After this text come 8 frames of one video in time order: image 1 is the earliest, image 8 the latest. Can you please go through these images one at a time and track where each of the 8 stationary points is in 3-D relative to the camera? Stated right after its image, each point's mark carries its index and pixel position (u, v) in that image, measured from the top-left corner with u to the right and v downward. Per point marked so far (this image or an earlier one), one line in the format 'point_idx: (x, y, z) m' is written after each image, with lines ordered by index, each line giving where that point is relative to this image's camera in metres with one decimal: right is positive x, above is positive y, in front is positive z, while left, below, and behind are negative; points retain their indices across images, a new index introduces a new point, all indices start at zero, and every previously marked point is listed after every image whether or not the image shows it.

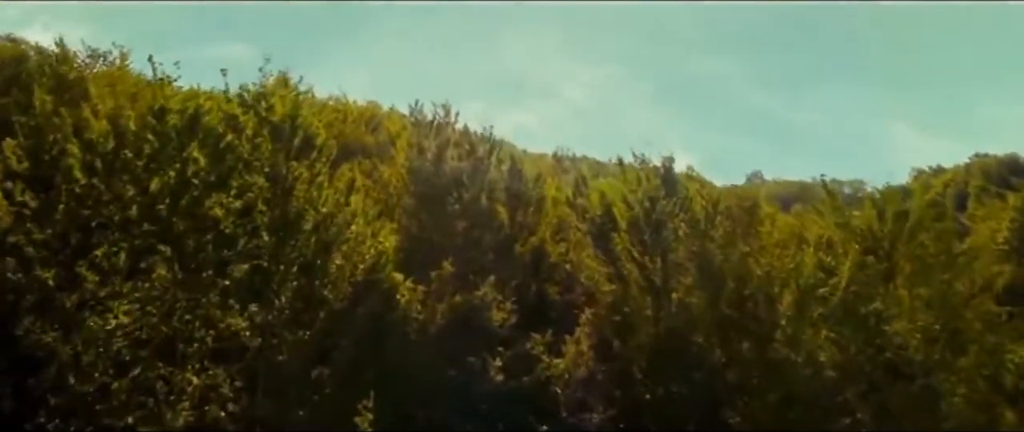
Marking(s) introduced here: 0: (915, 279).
0: (+7.5, -1.2, +16.9) m
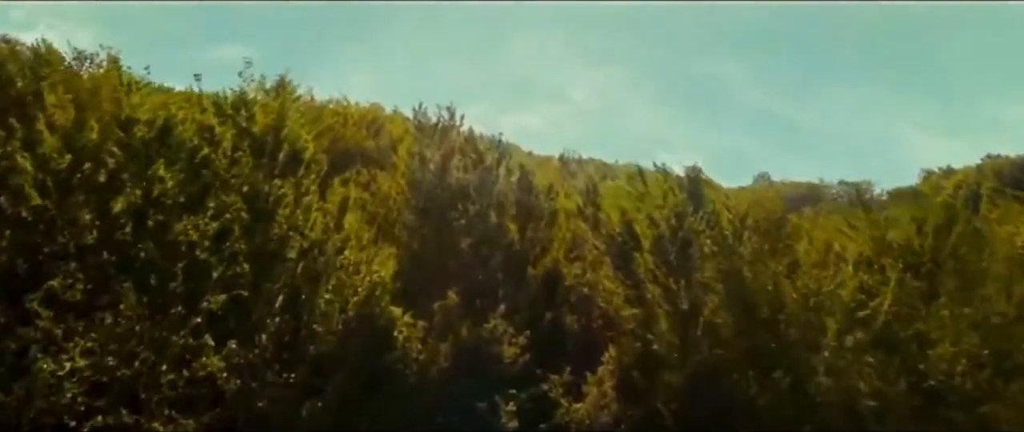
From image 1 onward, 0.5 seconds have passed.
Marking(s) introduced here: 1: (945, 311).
0: (+7.7, -1.4, +15.8) m
1: (+7.3, -1.6, +15.6) m
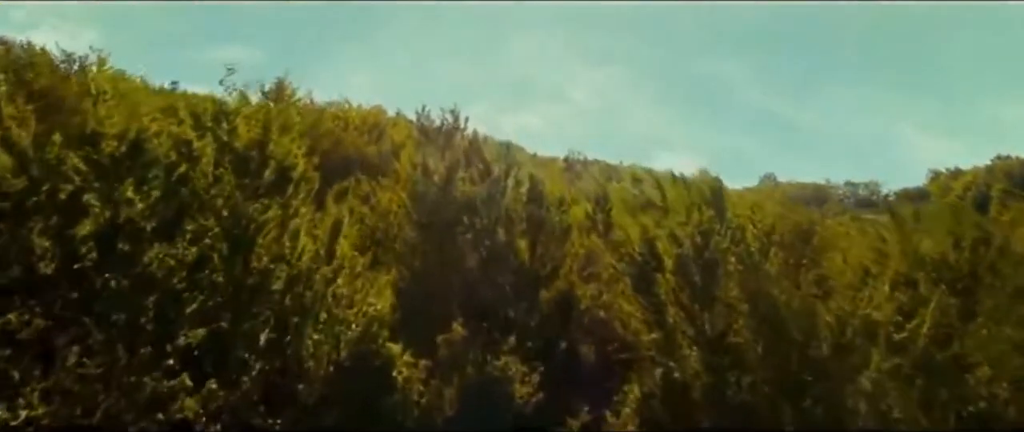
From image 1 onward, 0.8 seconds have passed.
0: (+7.8, -1.6, +15.0) m
1: (+7.4, -1.8, +14.8) m
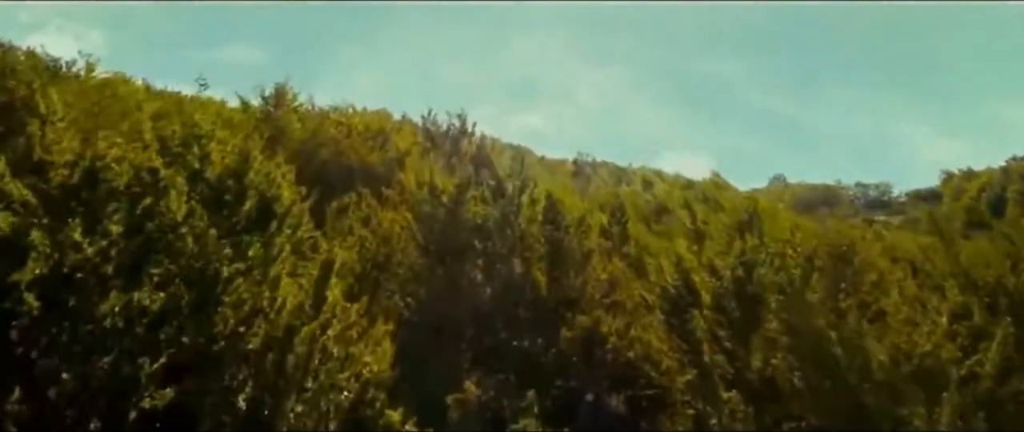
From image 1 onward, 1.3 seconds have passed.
0: (+8.0, -1.8, +13.9) m
1: (+7.6, -2.0, +13.7) m
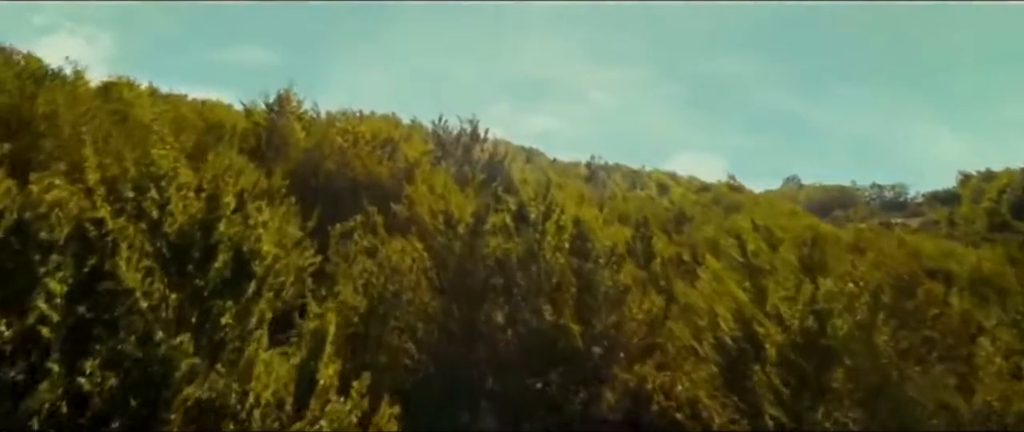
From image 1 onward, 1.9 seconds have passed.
0: (+8.3, -2.1, +12.6) m
1: (+7.9, -2.3, +12.4) m
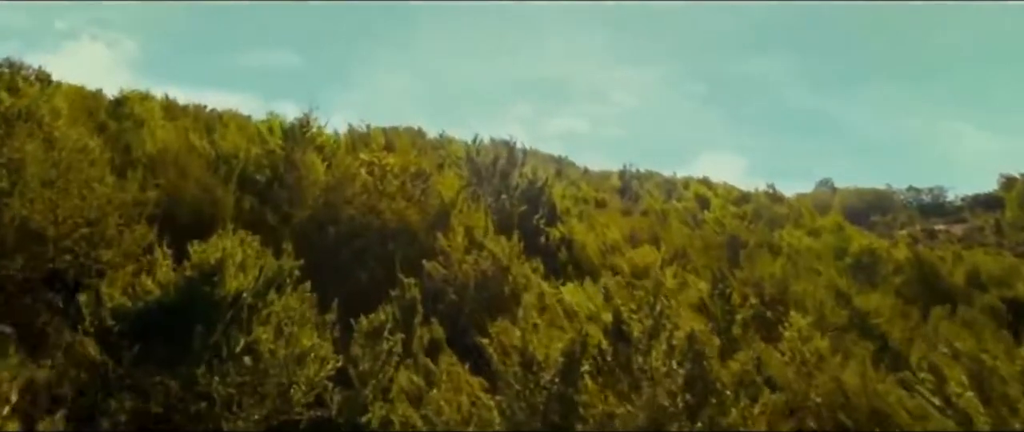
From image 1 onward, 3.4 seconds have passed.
0: (+9.1, -2.9, +9.8) m
1: (+8.7, -3.2, +9.6) m
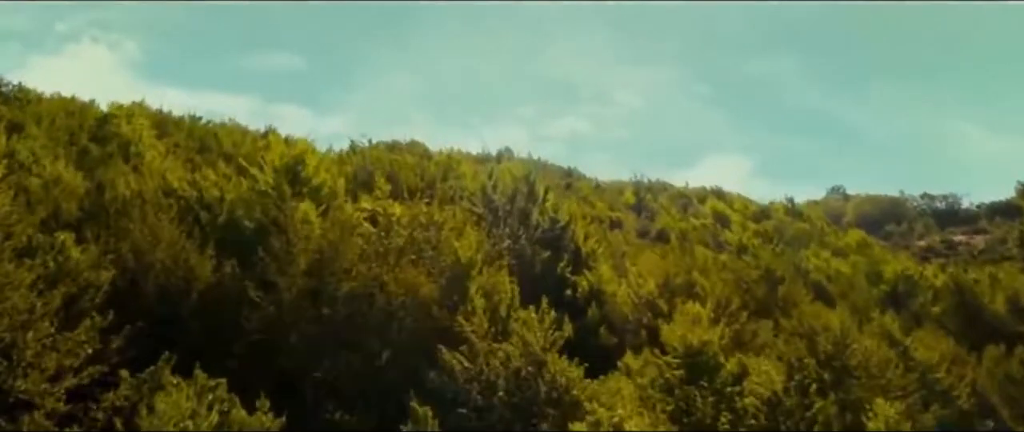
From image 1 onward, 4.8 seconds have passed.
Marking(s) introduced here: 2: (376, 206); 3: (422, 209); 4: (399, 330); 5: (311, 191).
0: (+9.5, -4.0, +7.2) m
1: (+9.2, -4.2, +7.0) m
2: (-2.6, +0.2, +17.3) m
3: (-1.8, +0.1, +17.6) m
4: (-1.8, -1.6, +14.3) m
5: (-4.0, +0.5, +18.5) m
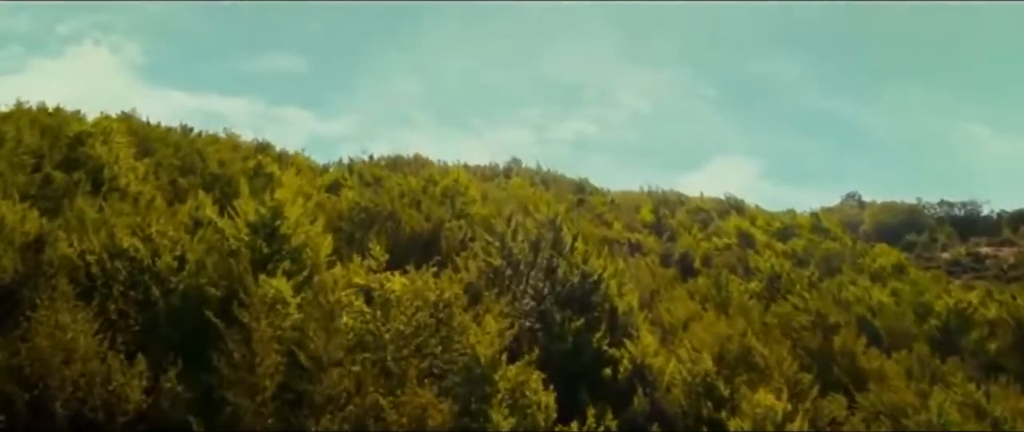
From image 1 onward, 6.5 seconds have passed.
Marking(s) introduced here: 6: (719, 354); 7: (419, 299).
0: (+9.9, -5.0, +3.6) m
1: (+9.6, -5.2, +3.4) m
2: (-2.1, -0.9, +13.8) m
3: (-1.3, -1.0, +14.0) m
4: (-1.3, -2.7, +10.8) m
5: (-3.6, -0.6, +15.0) m
6: (+4.1, -2.7, +18.2) m
7: (-1.3, -1.2, +13.4) m
